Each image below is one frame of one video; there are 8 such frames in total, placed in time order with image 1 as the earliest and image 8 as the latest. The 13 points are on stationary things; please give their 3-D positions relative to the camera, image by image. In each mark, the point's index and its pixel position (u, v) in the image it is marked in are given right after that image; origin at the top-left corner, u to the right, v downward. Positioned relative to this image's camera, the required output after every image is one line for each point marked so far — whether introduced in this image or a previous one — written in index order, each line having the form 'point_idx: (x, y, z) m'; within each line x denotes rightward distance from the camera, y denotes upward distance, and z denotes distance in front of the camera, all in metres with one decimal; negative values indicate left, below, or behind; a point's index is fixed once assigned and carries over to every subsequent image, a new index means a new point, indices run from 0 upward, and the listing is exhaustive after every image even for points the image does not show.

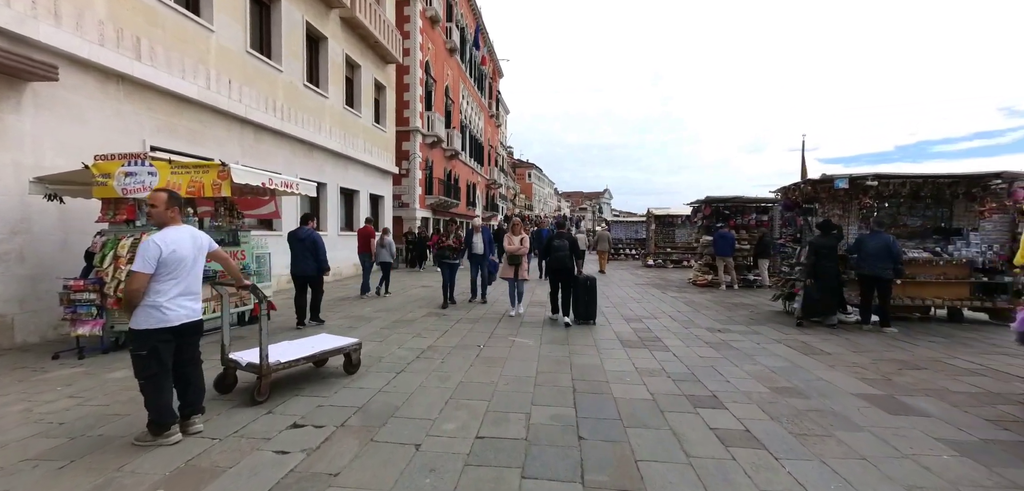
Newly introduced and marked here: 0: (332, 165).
0: (-5.9, +2.6, +14.8) m
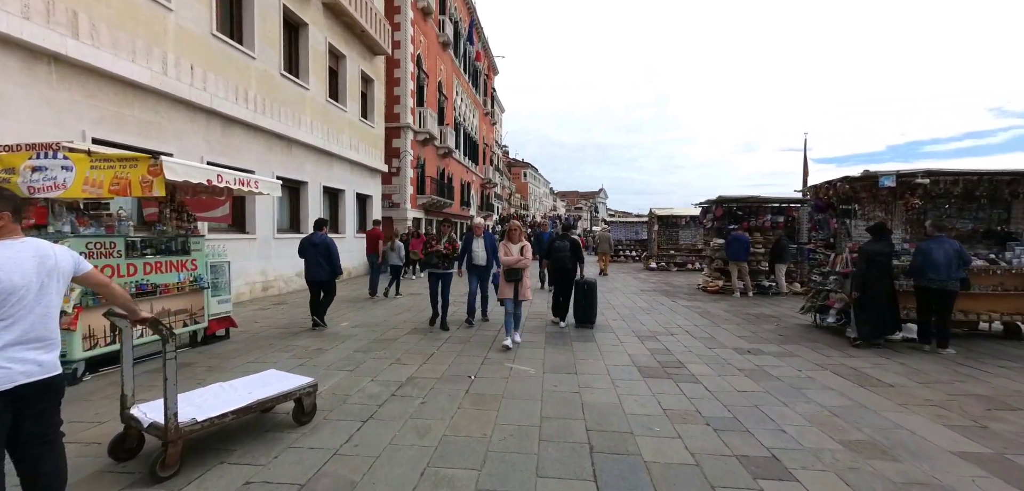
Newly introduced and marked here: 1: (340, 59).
0: (-6.0, +2.5, +13.7) m
1: (-5.9, +6.4, +15.4) m
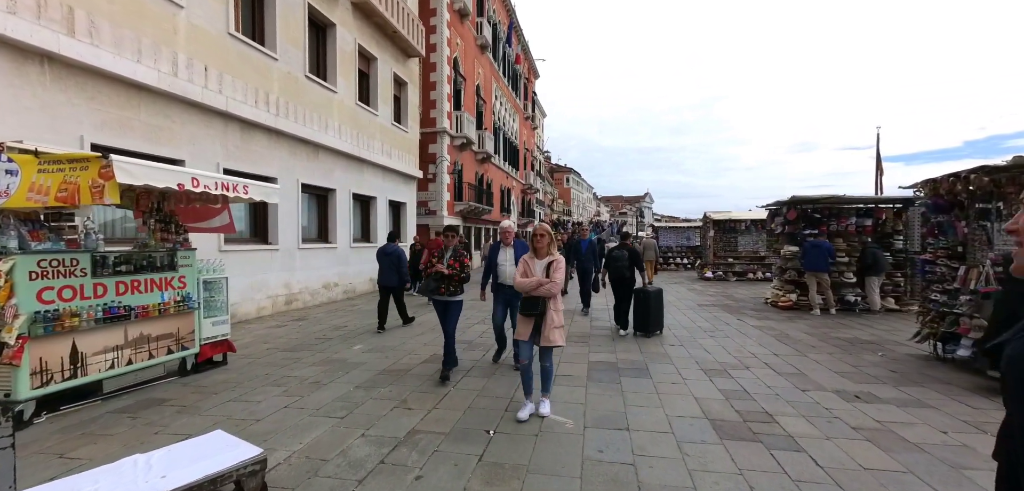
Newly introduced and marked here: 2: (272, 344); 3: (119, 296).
0: (-4.9, +2.2, +13.1) m
1: (-4.6, +6.1, +14.8) m
2: (-4.0, -1.6, +7.5) m
3: (-4.1, -0.5, +4.7) m
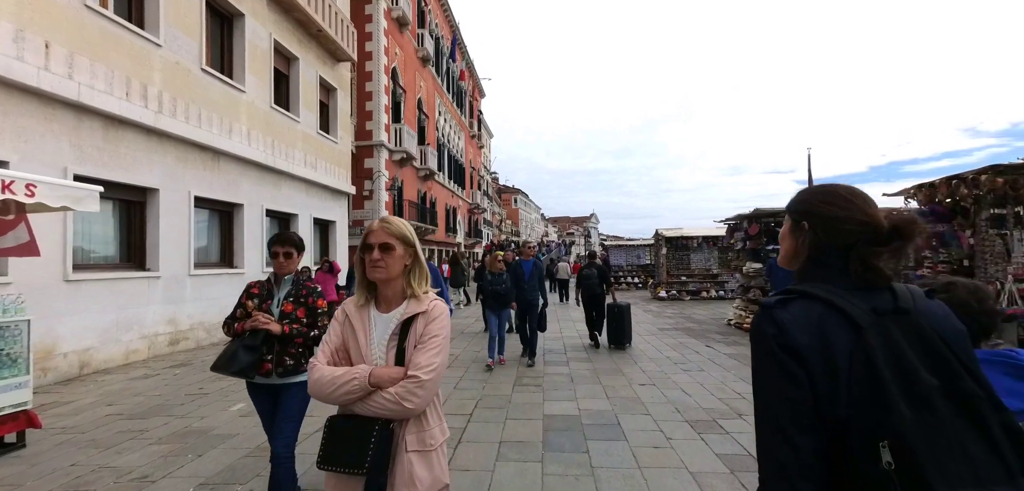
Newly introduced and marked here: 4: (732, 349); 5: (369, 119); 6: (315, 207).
0: (-6.4, +1.6, +11.2) m
1: (-6.4, +5.4, +13.1) m
2: (-4.8, -2.0, +5.5) m
3: (-4.6, -0.7, +2.8) m
4: (+3.8, -1.8, +7.8) m
5: (-6.3, +5.6, +19.8) m
6: (-6.2, +1.2, +14.2) m
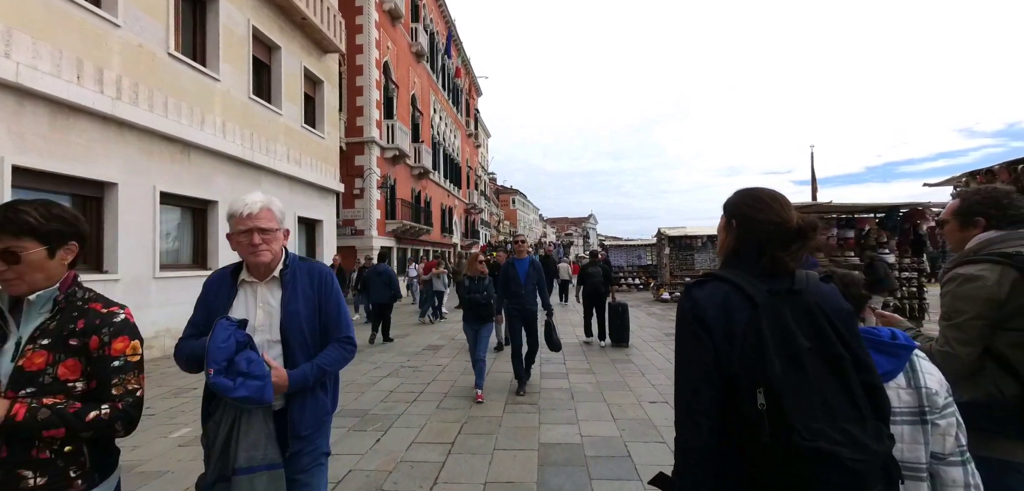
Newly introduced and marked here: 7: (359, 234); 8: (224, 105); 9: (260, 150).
0: (-6.6, +1.6, +10.5) m
1: (-6.5, +5.3, +12.4) m
2: (-4.9, -1.9, +4.8) m
3: (-4.7, -0.7, +2.1) m
4: (+3.7, -1.8, +7.1) m
5: (-6.4, +5.5, +19.0) m
6: (-6.3, +1.2, +13.5) m
7: (-6.5, +0.5, +19.0) m
8: (-6.5, +3.2, +10.1) m
9: (-6.4, +2.4, +11.4) m
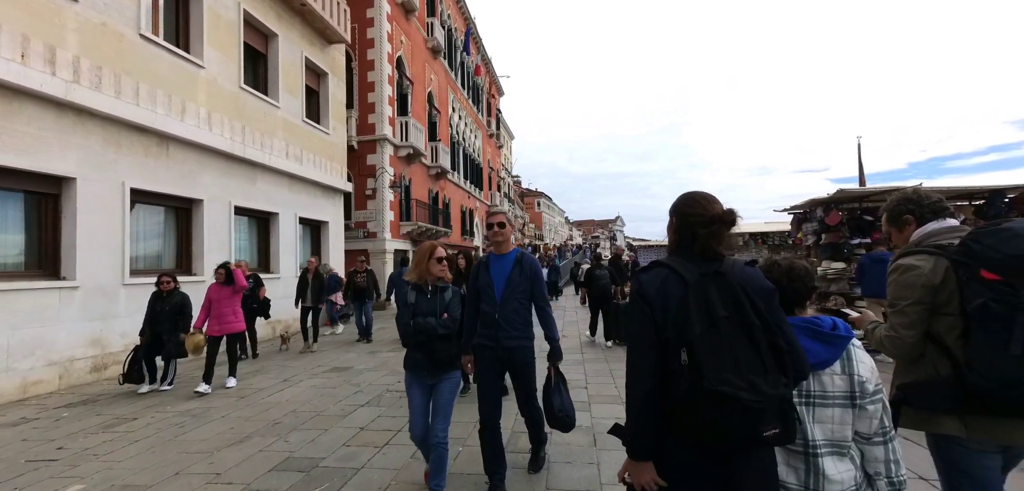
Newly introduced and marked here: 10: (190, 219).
0: (-6.3, +1.5, +9.6) m
1: (-6.2, +5.3, +11.5) m
2: (-4.9, -1.9, +3.8) m
3: (-4.9, -0.7, +1.1) m
4: (+3.9, -1.7, +5.6) m
5: (-5.7, +5.4, +18.2) m
6: (-5.9, +1.1, +12.6) m
7: (-5.7, +0.4, +18.1) m
8: (-6.2, +3.1, +9.3) m
9: (-6.0, +2.3, +10.5) m
10: (-6.6, +0.5, +9.1) m
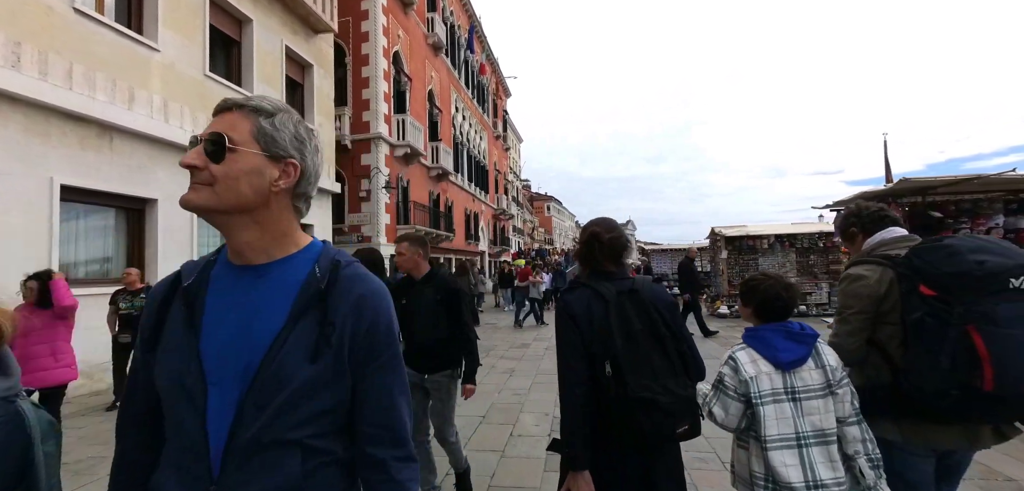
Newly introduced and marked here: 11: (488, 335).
0: (-6.4, +1.4, +8.5) m
1: (-6.2, +5.1, +10.5) m
2: (-5.1, -2.0, +2.7) m
3: (-5.2, -0.7, 0.0) m
4: (+3.7, -1.7, +4.3) m
5: (-5.6, +5.2, +17.2) m
6: (-5.9, +1.0, +11.5) m
7: (-5.6, +0.2, +17.0) m
8: (-6.4, +3.0, +8.2) m
9: (-6.1, +2.2, +9.5) m
10: (-6.7, +0.4, +8.1) m
11: (-0.6, -2.4, +11.9) m
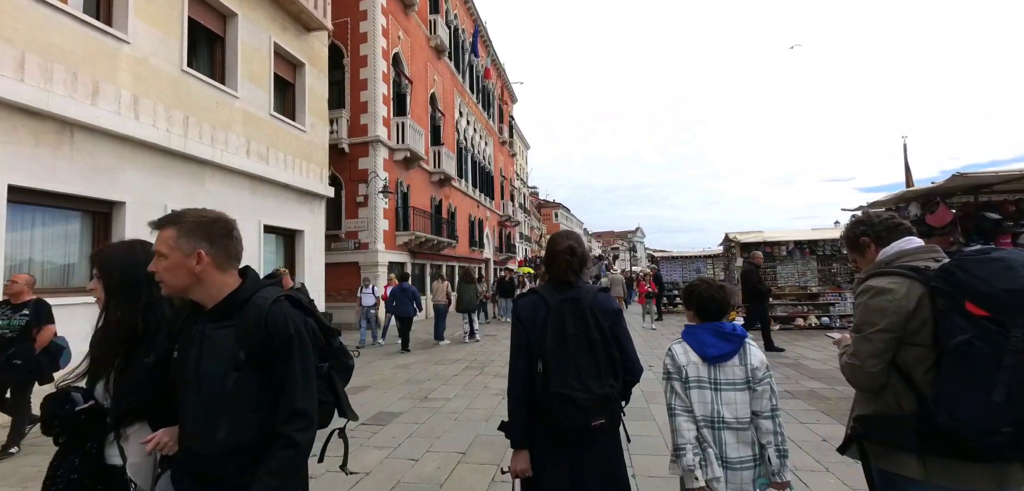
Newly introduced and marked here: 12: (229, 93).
0: (-6.4, +1.3, +8.0) m
1: (-6.2, +5.0, +10.0) m
2: (-5.3, -2.0, +2.0) m
3: (-5.4, -0.7, -0.6) m
4: (+3.5, -1.8, +3.5) m
5: (-5.5, +5.0, +16.6) m
6: (-5.9, +0.8, +10.9) m
7: (-5.5, -0.1, +16.4) m
8: (-6.4, +2.9, +7.7) m
9: (-6.1, +2.1, +8.9) m
10: (-6.7, +0.3, +7.5) m
11: (-0.6, -2.5, +11.2) m
12: (-6.1, +3.3, +9.6) m
